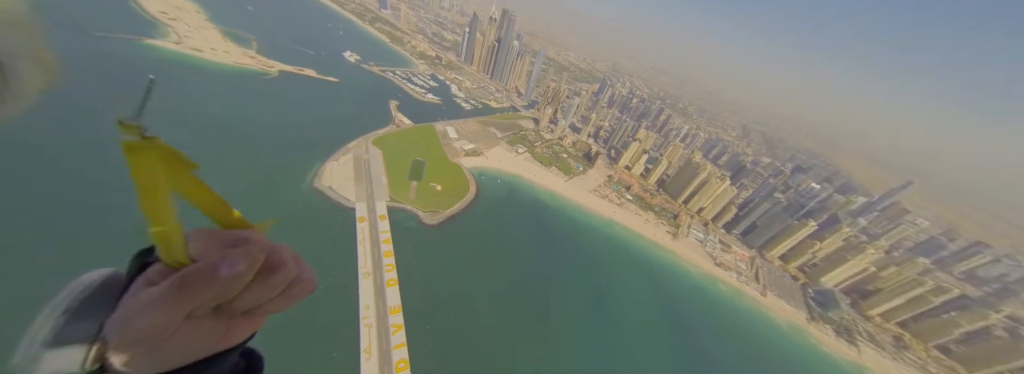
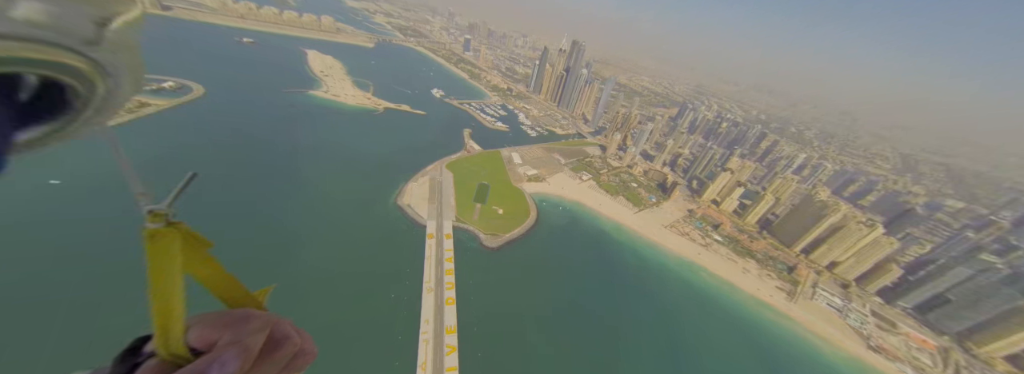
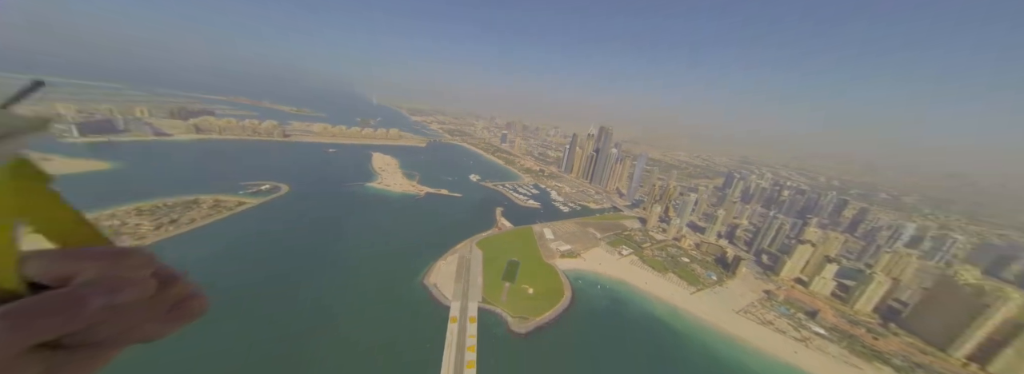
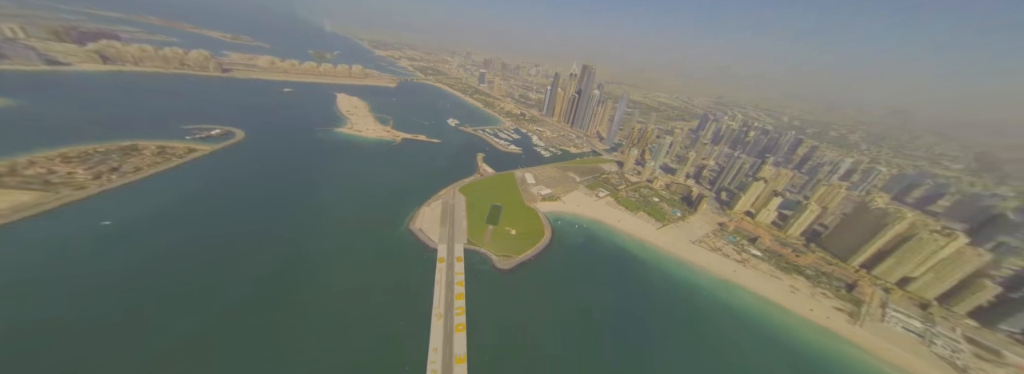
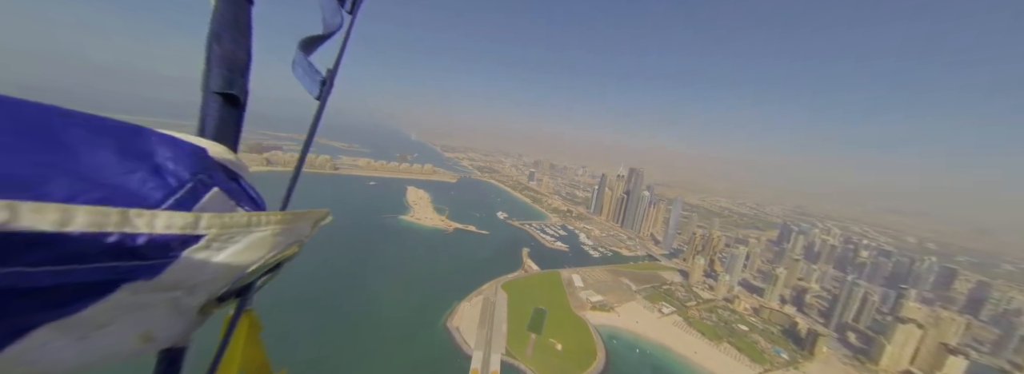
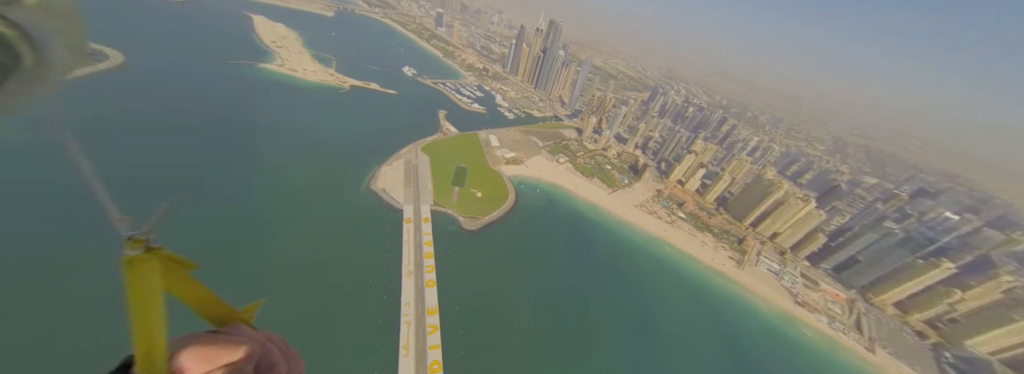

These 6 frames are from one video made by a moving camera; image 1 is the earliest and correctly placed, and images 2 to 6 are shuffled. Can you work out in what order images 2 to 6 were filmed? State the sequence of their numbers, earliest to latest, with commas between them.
6, 2, 5, 3, 4
